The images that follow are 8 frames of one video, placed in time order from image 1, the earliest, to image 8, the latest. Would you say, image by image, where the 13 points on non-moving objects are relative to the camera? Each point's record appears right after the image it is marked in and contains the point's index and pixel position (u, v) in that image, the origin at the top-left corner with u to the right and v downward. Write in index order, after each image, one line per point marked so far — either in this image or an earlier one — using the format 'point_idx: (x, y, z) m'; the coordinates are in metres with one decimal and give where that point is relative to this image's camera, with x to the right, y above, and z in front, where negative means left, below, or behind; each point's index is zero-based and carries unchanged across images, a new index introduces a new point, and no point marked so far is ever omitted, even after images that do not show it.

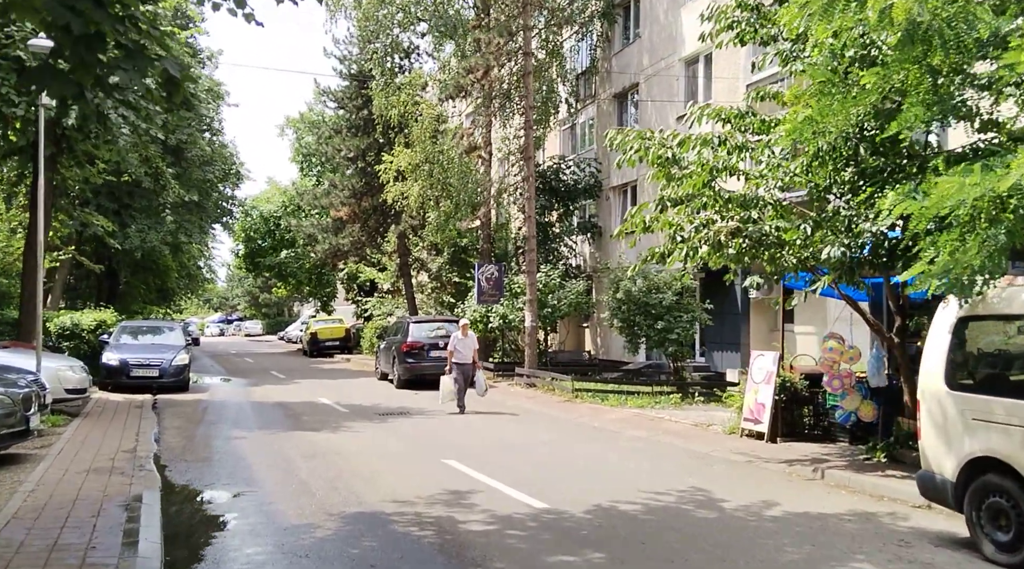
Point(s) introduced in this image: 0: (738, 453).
0: (+2.5, -1.9, +10.7) m
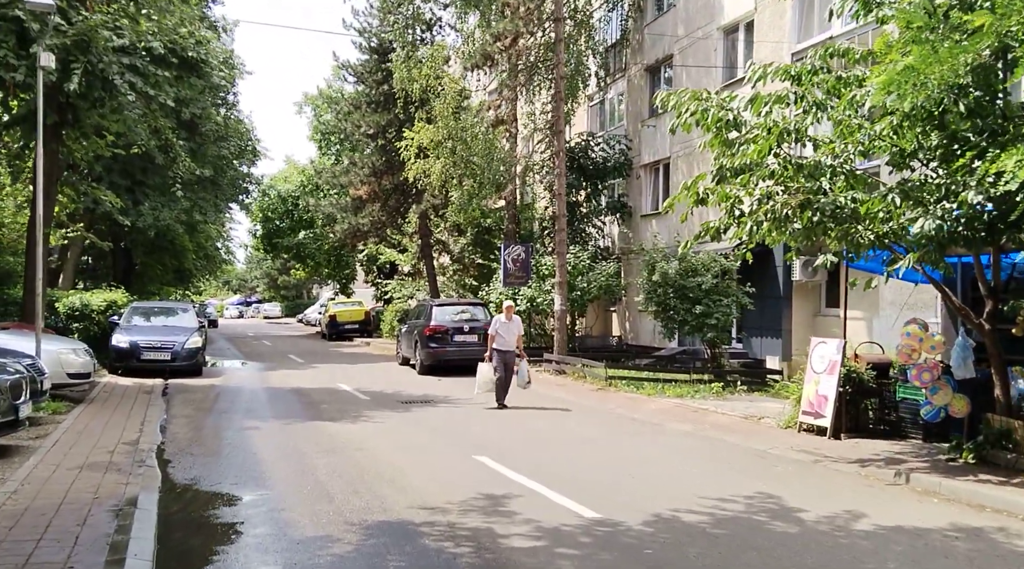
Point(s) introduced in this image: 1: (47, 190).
0: (+2.8, -1.6, +9.6) m
1: (-8.1, +1.7, +17.0) m
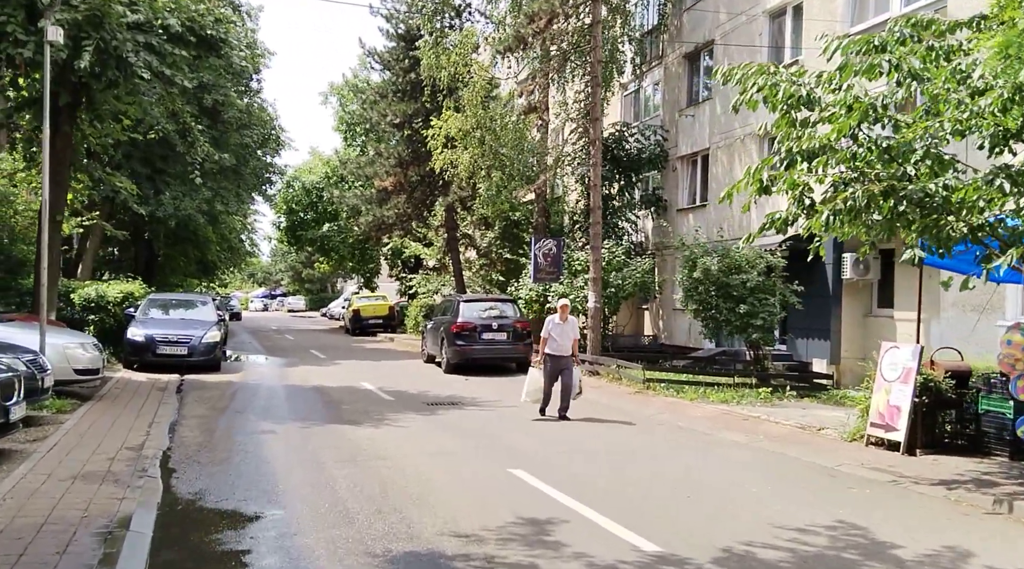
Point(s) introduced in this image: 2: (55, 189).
0: (+3.2, -1.6, +8.6) m
1: (-7.5, +1.9, +16.2) m
2: (-7.6, +1.6, +16.2) m
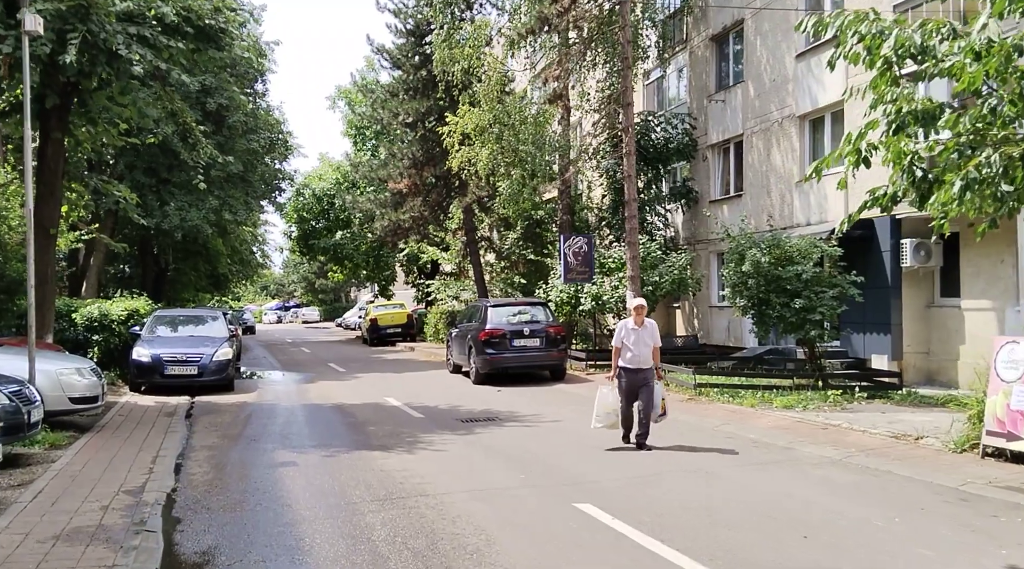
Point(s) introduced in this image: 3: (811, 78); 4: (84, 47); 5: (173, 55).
0: (+3.7, -1.5, +7.2) m
1: (-7.1, +1.6, +15.0) m
2: (-7.1, +1.3, +15.0) m
3: (+5.9, +4.1, +19.3) m
4: (-5.7, +3.2, +12.8) m
5: (-4.8, +3.2, +13.8) m
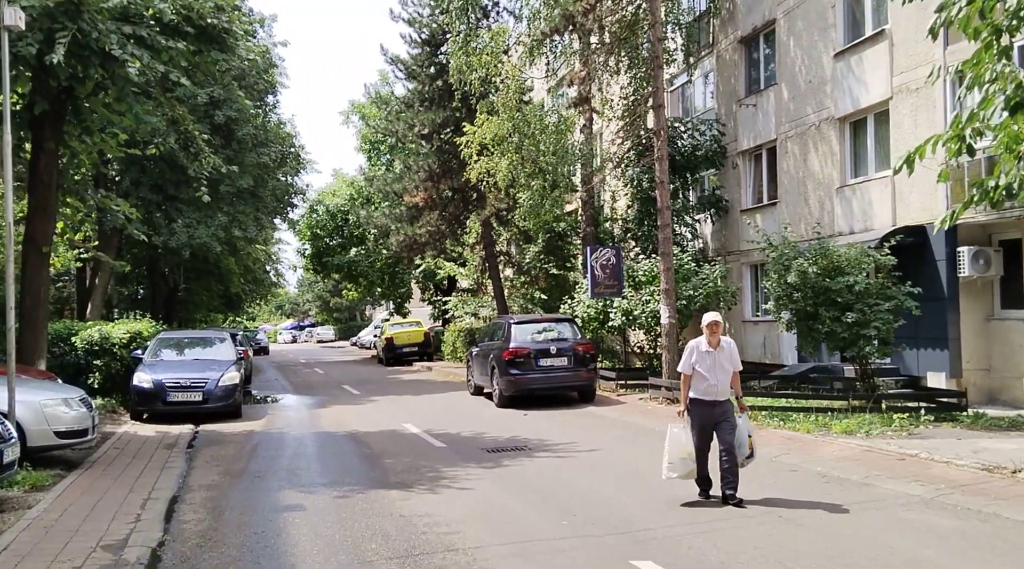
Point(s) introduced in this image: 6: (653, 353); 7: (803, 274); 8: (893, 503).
0: (+4.0, -1.6, +6.0) m
1: (-6.7, +1.3, +14.0) m
2: (-6.8, +1.0, +13.9) m
3: (+6.3, +3.8, +18.1) m
4: (-5.3, +2.9, +11.8) m
5: (-4.5, +3.0, +12.8) m
6: (+2.8, -1.3, +18.9) m
7: (+4.3, +0.2, +14.5) m
8: (+3.0, -1.7, +7.7) m
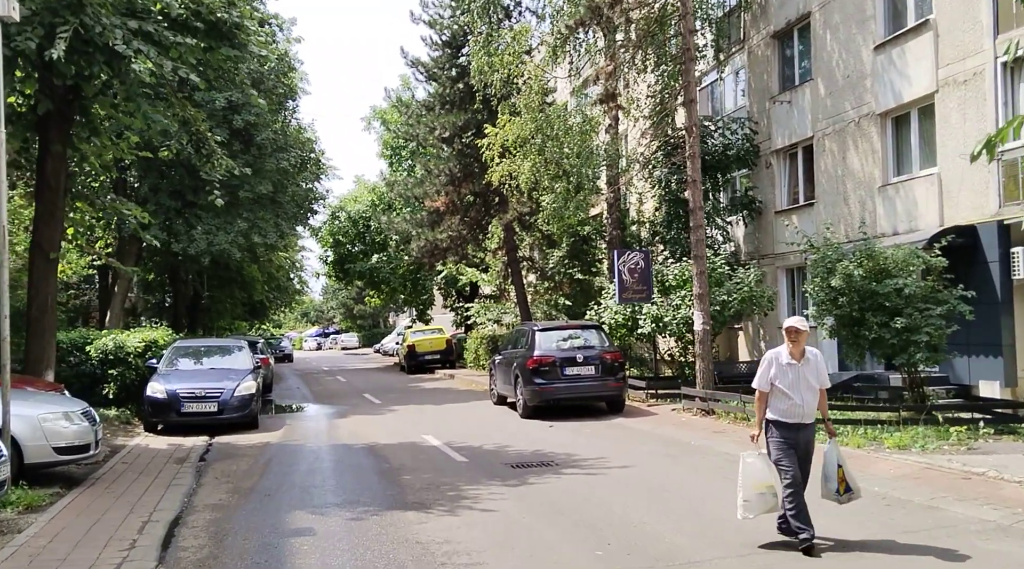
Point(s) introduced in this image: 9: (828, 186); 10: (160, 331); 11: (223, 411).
0: (+4.1, -1.6, +5.2) m
1: (-6.4, +1.2, +13.4) m
2: (-6.4, +0.9, +13.4) m
3: (+6.7, +3.8, +17.2) m
4: (-5.0, +2.8, +11.3) m
5: (-4.1, +2.9, +12.2) m
6: (+3.2, -1.4, +18.1) m
7: (+4.7, +0.1, +13.6) m
8: (+3.3, -1.7, +6.9) m
9: (+6.2, +2.0, +19.3) m
10: (-7.1, -0.9, +19.6) m
11: (-4.6, -2.0, +15.5) m
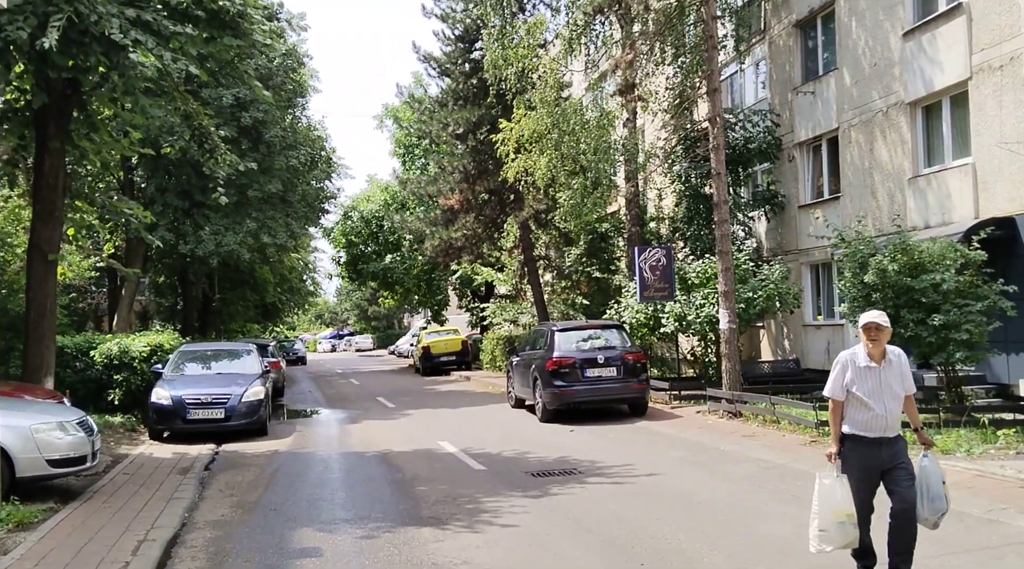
0: (+4.3, -1.5, +4.5) m
1: (-6.1, +1.1, +12.9) m
2: (-6.2, +0.8, +12.9) m
3: (+7.0, +3.8, +16.6) m
4: (-4.9, +2.8, +10.7) m
5: (-4.0, +2.9, +11.7) m
6: (+3.5, -1.4, +17.5) m
7: (+4.9, +0.2, +13.0) m
8: (+3.4, -1.7, +6.3) m
9: (+6.5, +2.0, +18.6) m
10: (-6.8, -1.0, +19.1) m
11: (-4.3, -2.0, +15.0) m
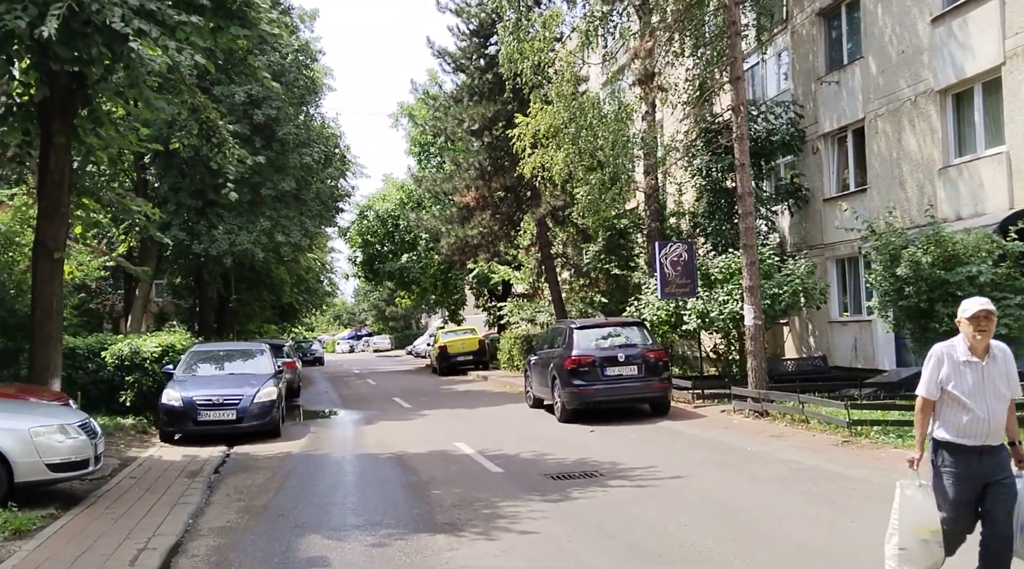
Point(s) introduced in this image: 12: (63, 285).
0: (+4.3, -1.4, +4.0) m
1: (-5.9, +1.1, +12.6) m
2: (-6.0, +0.9, +12.6) m
3: (+7.3, +3.9, +16.0) m
4: (-4.7, +2.8, +10.4) m
5: (-3.8, +2.9, +11.3) m
6: (+3.9, -1.3, +17.0) m
7: (+5.1, +0.3, +12.5) m
8: (+3.5, -1.6, +5.8) m
9: (+6.8, +2.1, +18.0) m
10: (-6.4, -1.0, +18.8) m
11: (-4.1, -2.0, +14.7) m
12: (-5.9, 0.0, +12.8) m
